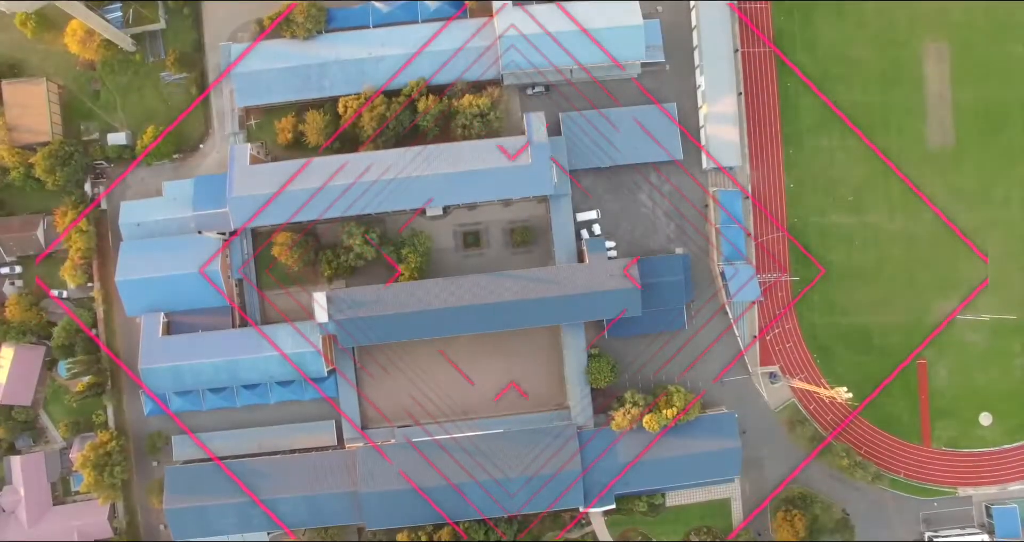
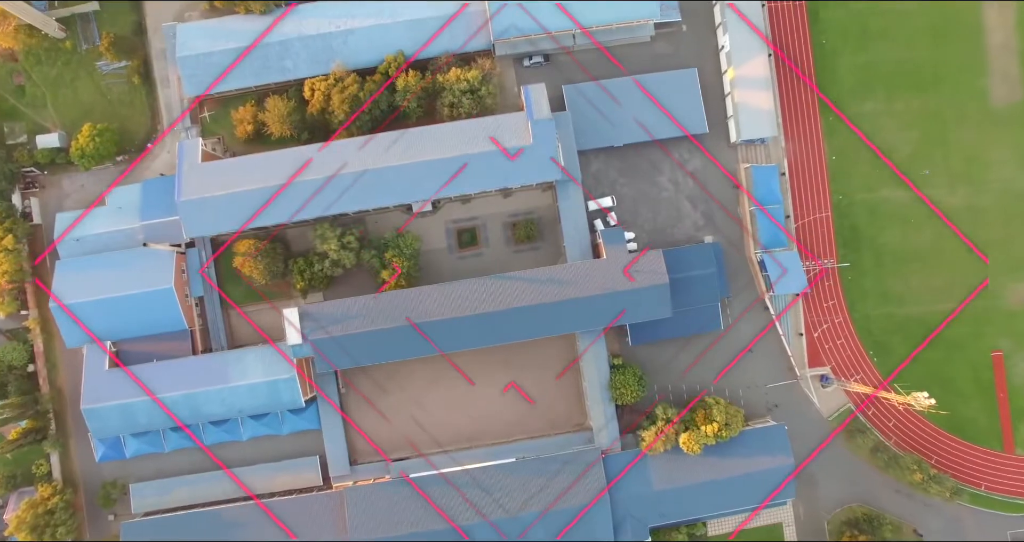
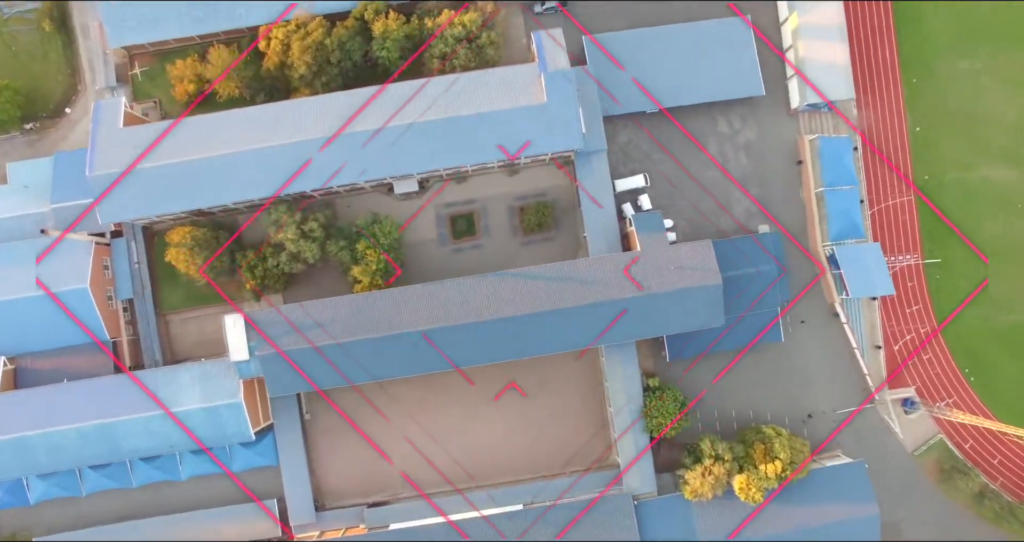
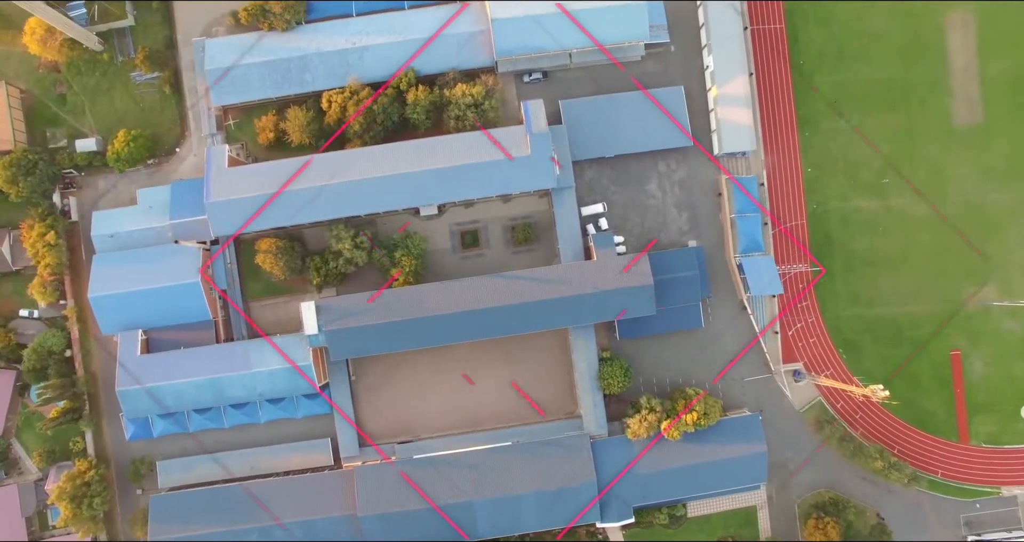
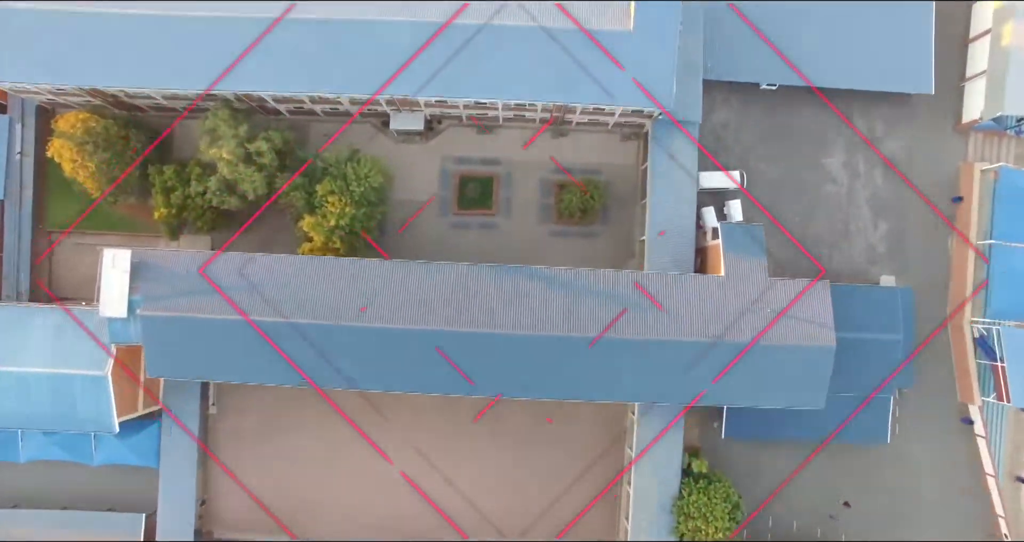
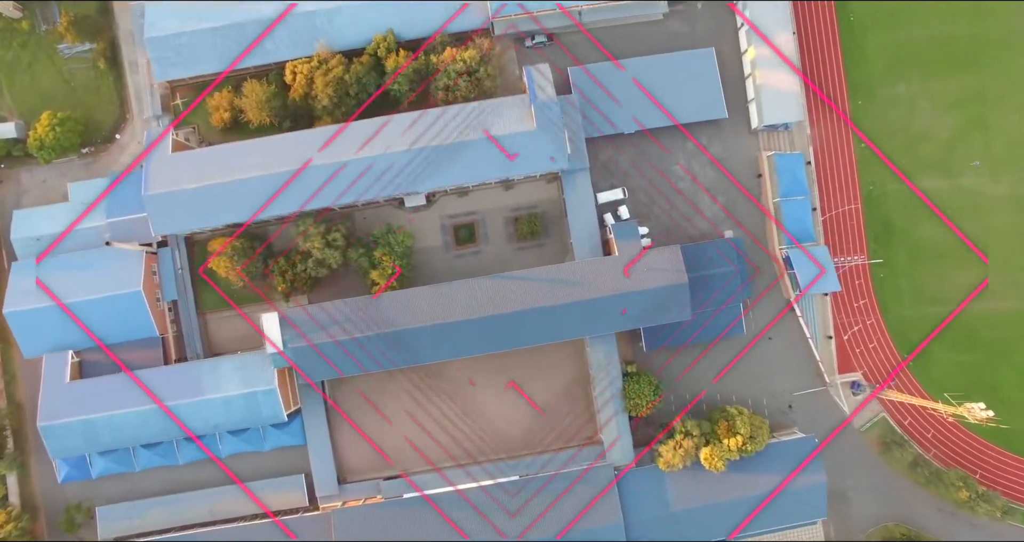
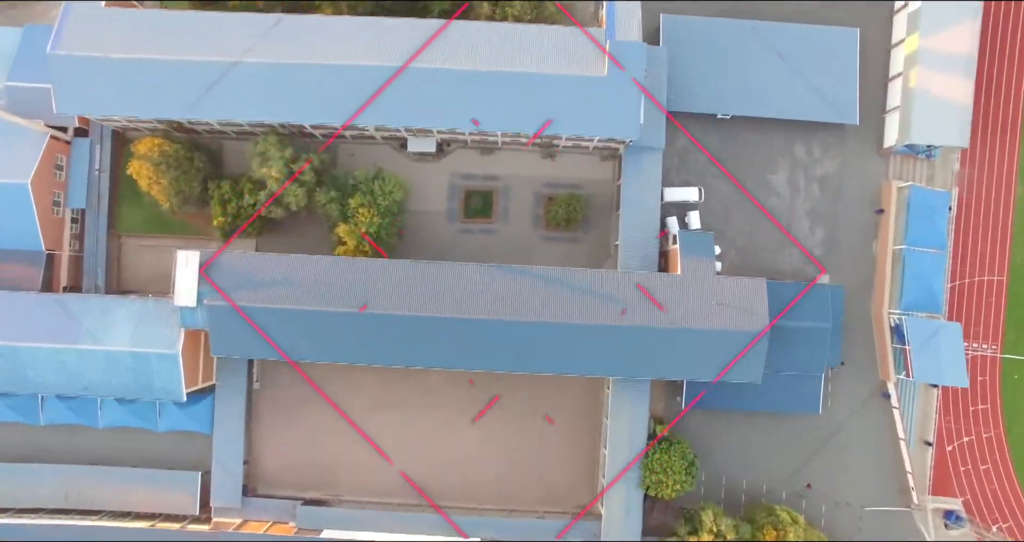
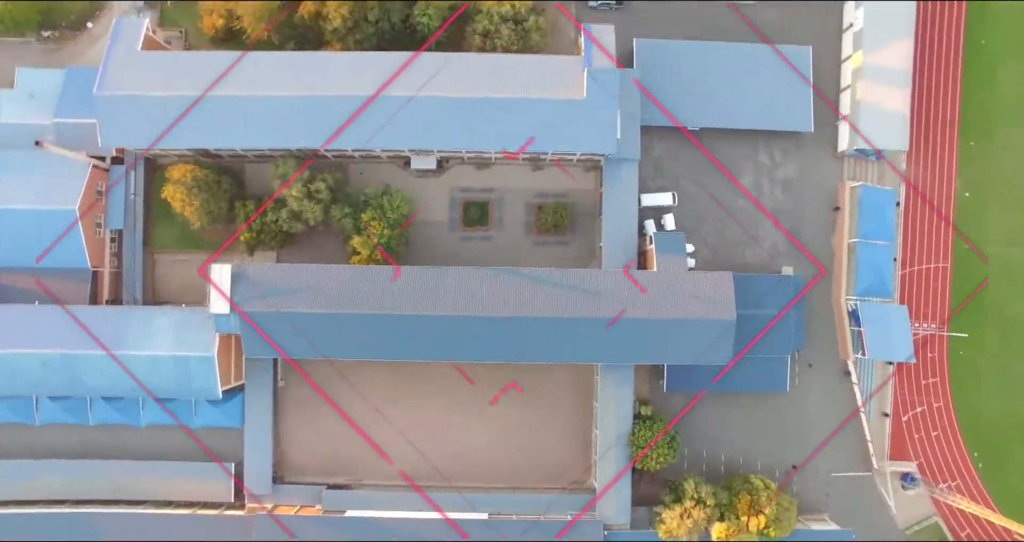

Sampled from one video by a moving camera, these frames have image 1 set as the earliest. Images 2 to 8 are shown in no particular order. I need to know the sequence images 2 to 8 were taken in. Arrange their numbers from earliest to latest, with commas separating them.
4, 2, 6, 3, 8, 7, 5
